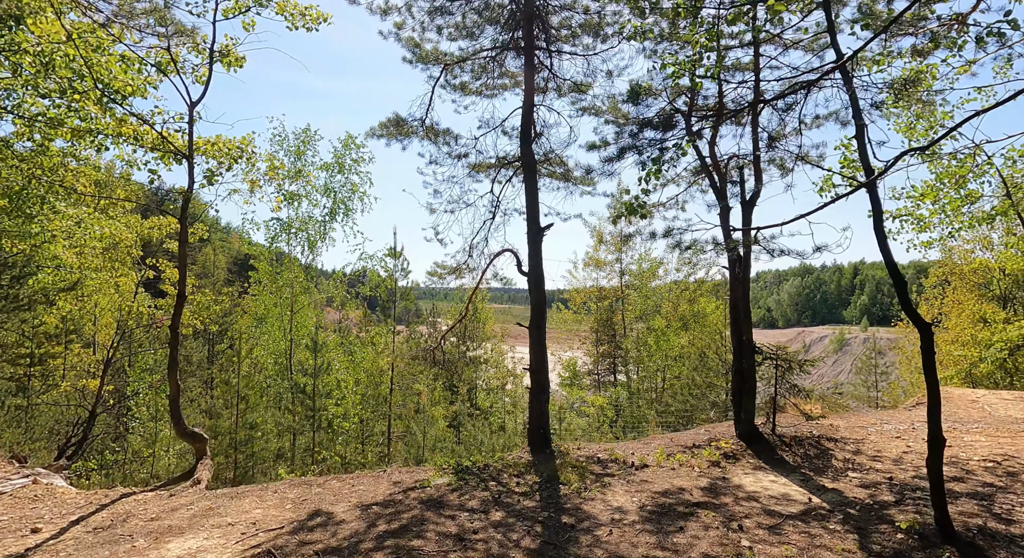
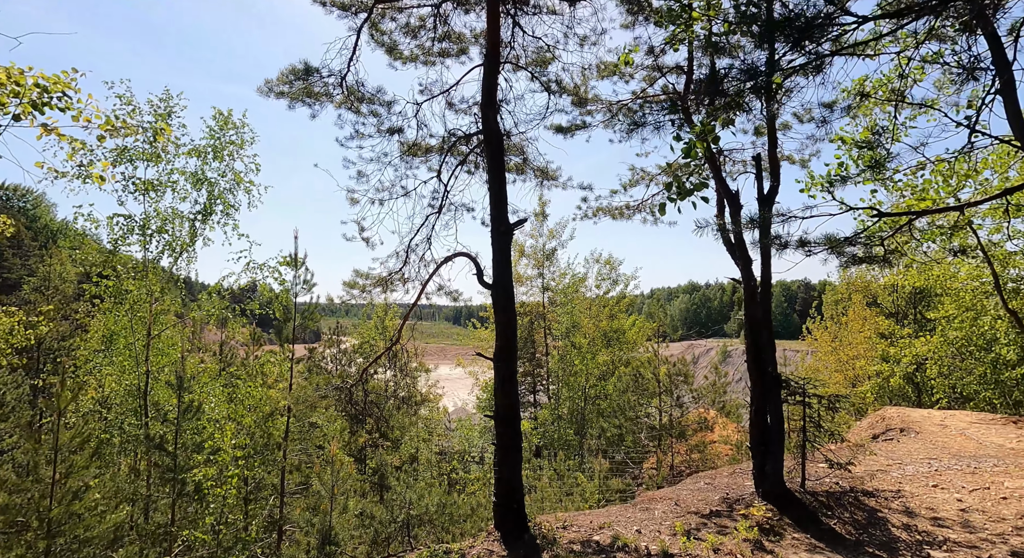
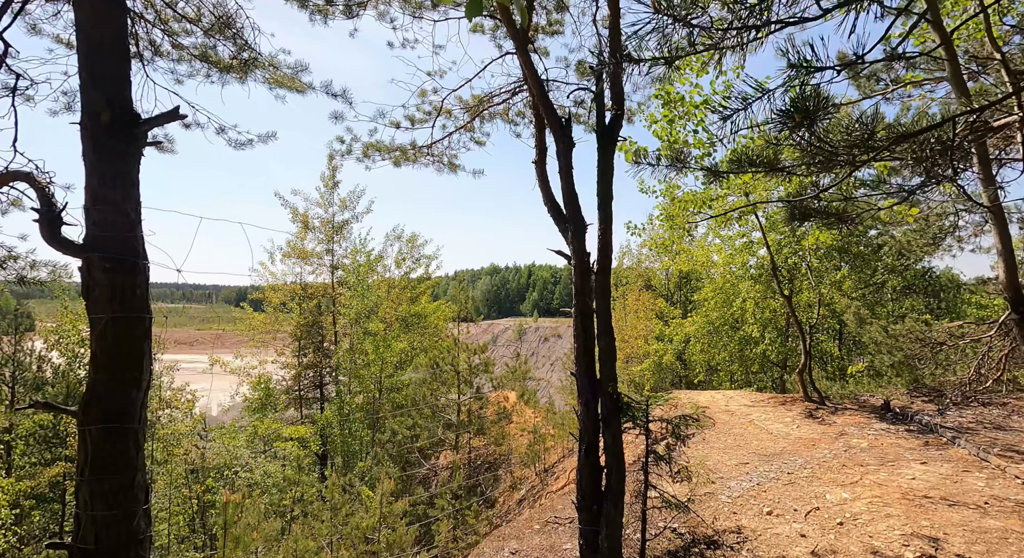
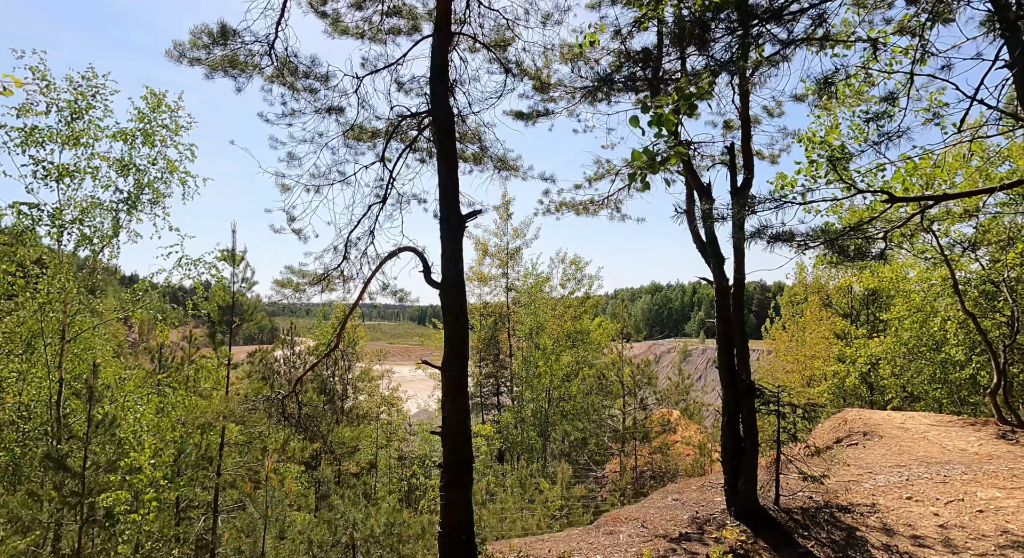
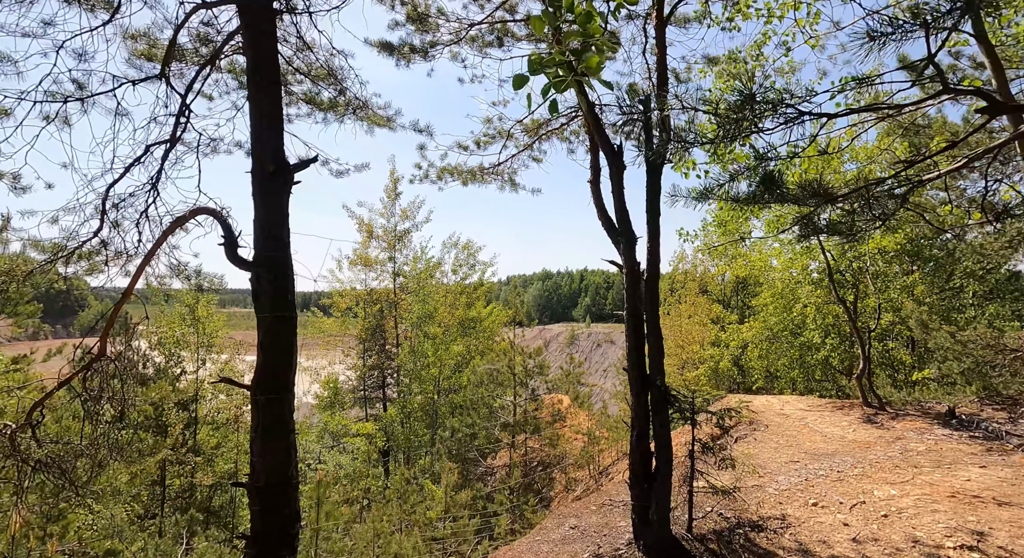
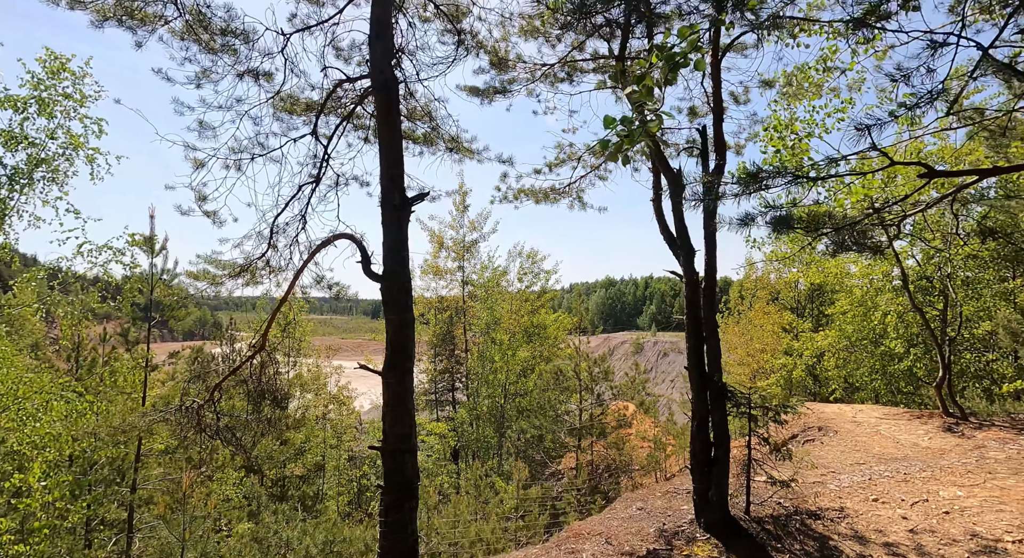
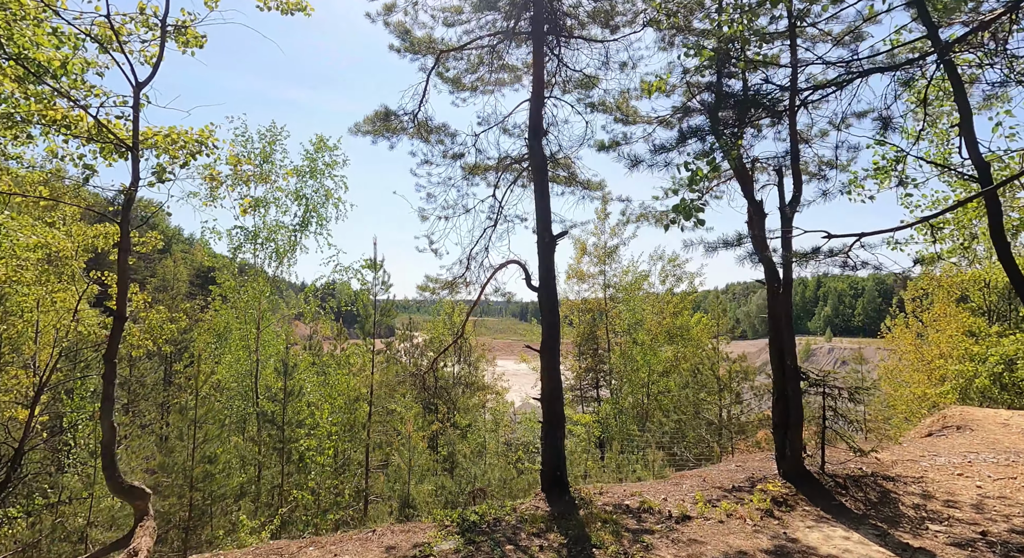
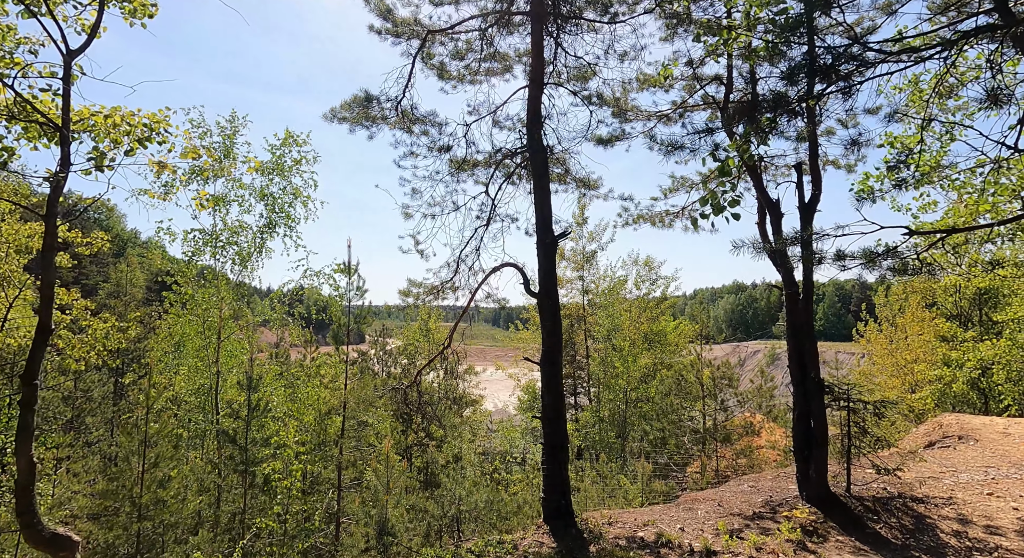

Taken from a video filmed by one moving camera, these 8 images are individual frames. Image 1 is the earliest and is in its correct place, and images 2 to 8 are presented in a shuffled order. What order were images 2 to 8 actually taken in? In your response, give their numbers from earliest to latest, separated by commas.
7, 8, 2, 4, 6, 5, 3
